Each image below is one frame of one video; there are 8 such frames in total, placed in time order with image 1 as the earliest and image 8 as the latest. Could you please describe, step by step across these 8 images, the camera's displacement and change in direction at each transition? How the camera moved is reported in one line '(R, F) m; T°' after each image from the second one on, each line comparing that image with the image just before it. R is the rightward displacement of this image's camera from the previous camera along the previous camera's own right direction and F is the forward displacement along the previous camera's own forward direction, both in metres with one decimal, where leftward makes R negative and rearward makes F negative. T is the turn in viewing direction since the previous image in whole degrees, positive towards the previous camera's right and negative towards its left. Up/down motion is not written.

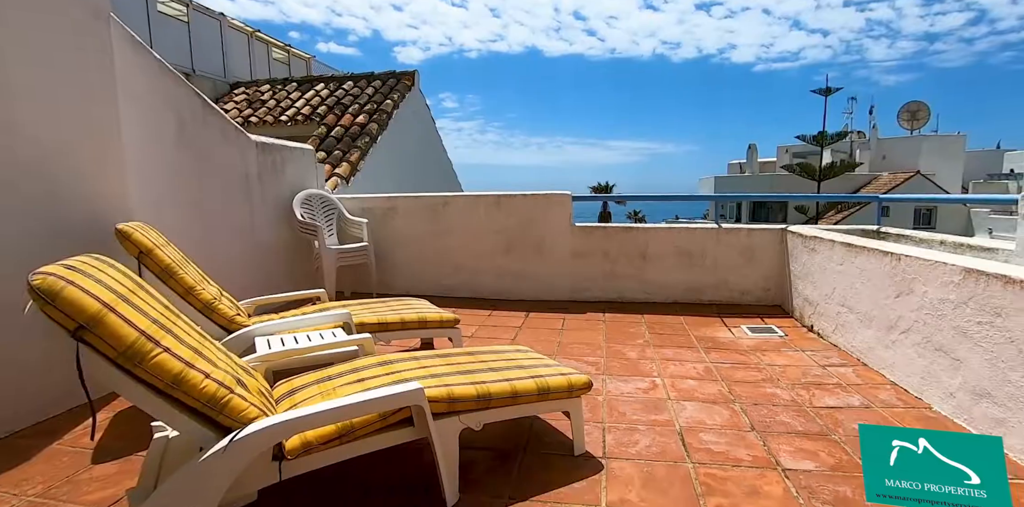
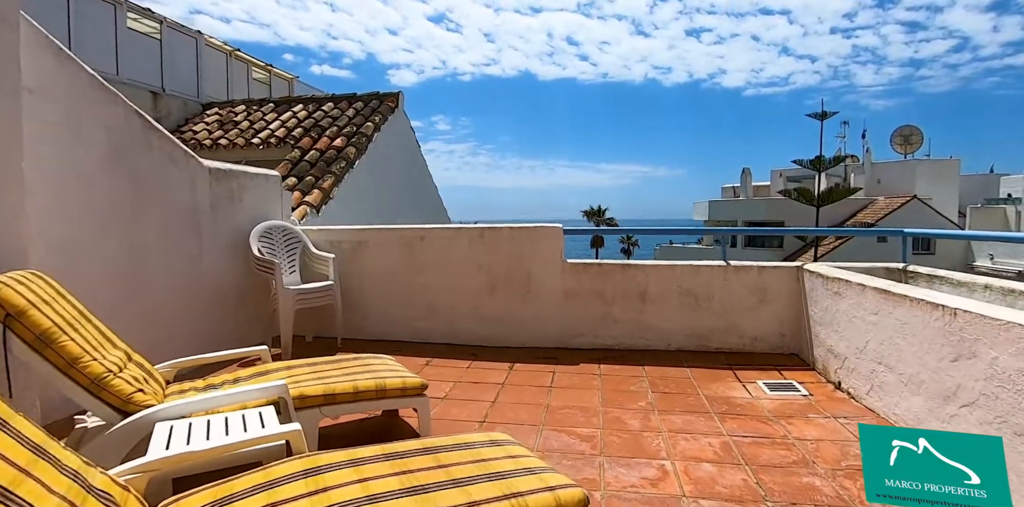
(+0.1, +0.5) m; +1°
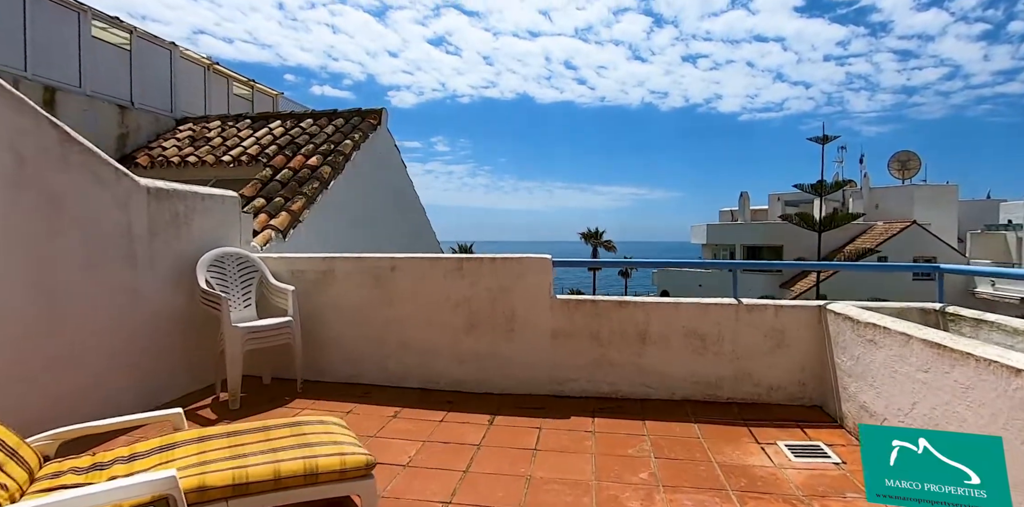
(+0.1, +0.5) m; 0°
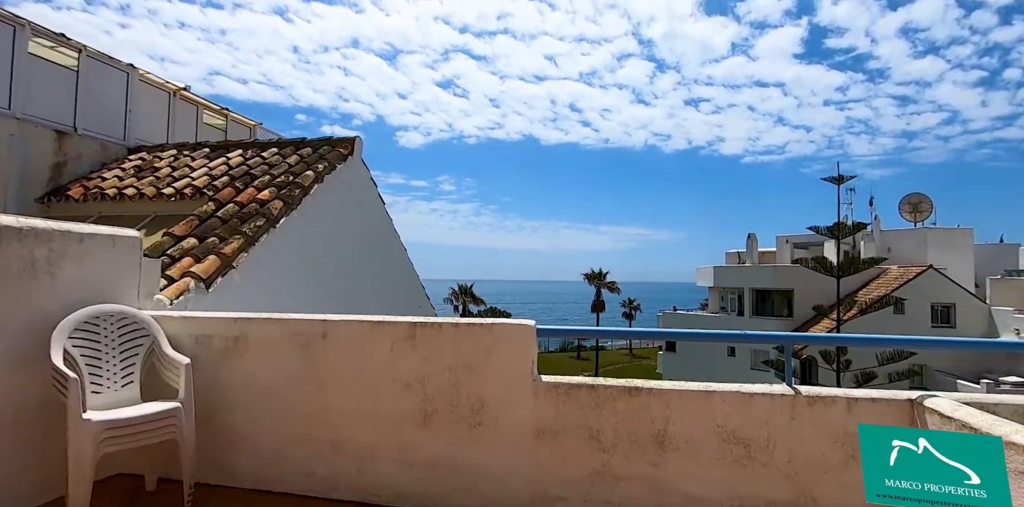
(+0.2, +0.9) m; 0°
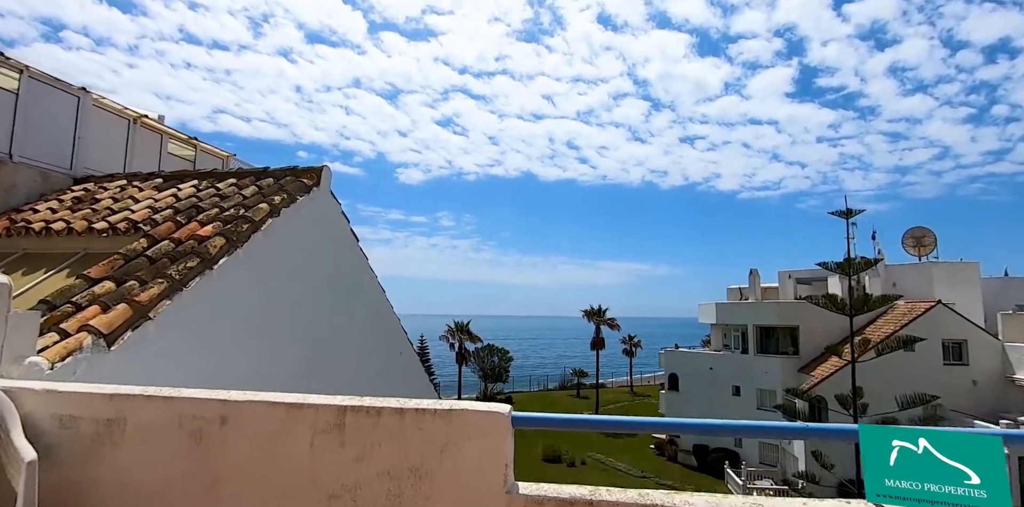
(+0.1, +0.7) m; 0°
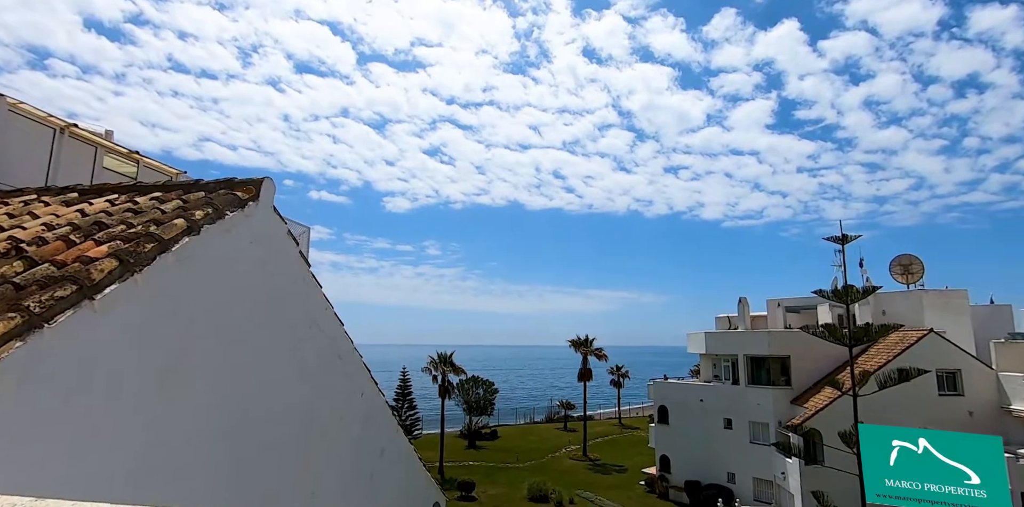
(+0.1, +0.7) m; +1°
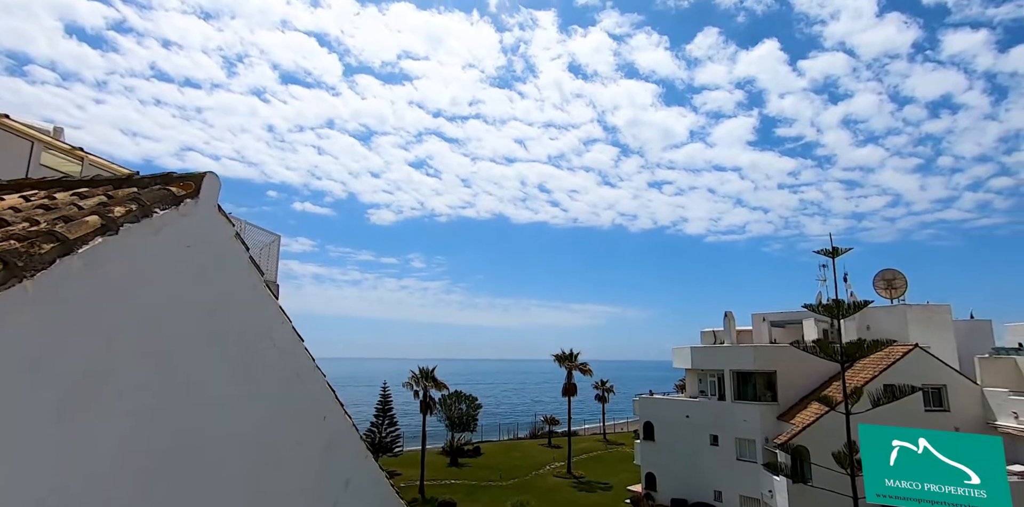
(+0.1, +0.5) m; +2°
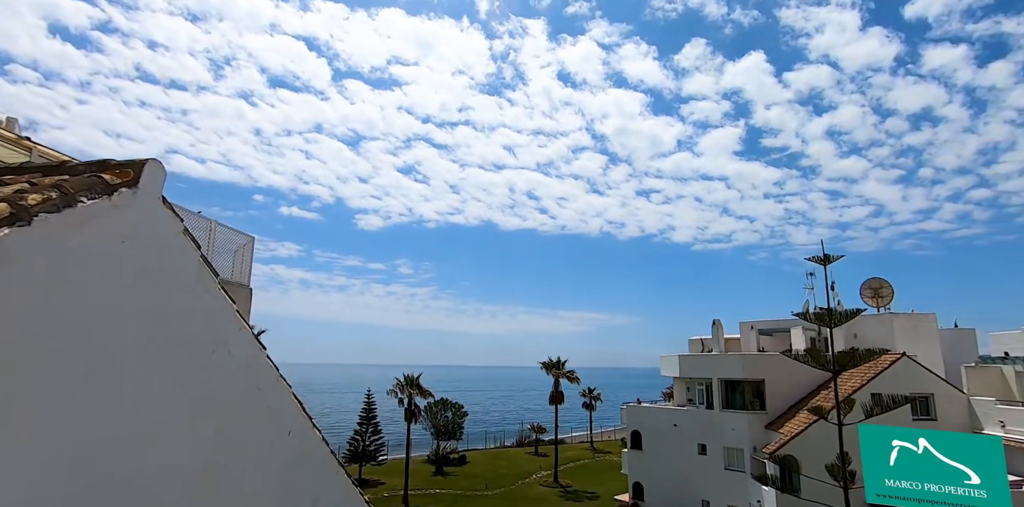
(0.0, +0.4) m; +1°
